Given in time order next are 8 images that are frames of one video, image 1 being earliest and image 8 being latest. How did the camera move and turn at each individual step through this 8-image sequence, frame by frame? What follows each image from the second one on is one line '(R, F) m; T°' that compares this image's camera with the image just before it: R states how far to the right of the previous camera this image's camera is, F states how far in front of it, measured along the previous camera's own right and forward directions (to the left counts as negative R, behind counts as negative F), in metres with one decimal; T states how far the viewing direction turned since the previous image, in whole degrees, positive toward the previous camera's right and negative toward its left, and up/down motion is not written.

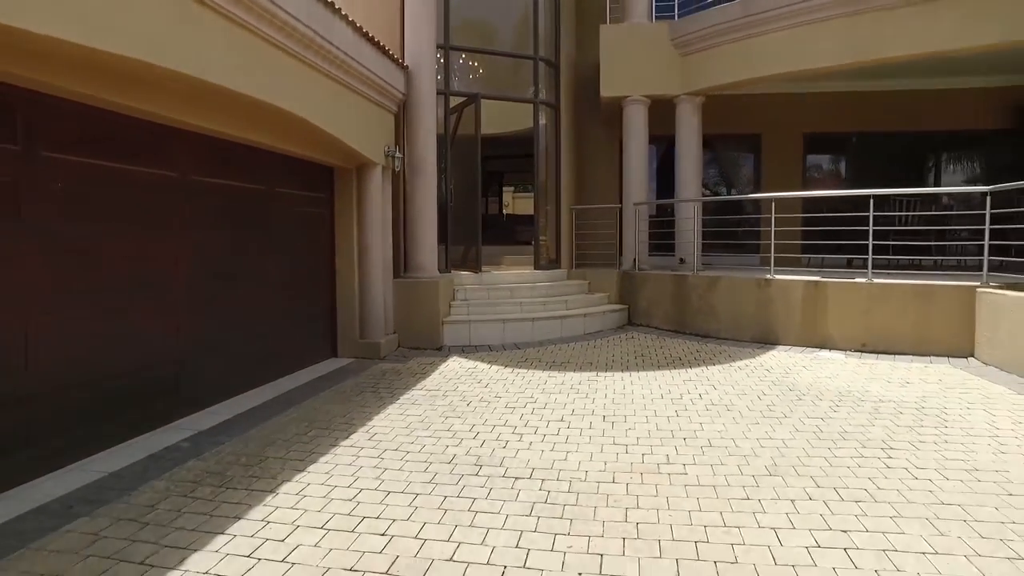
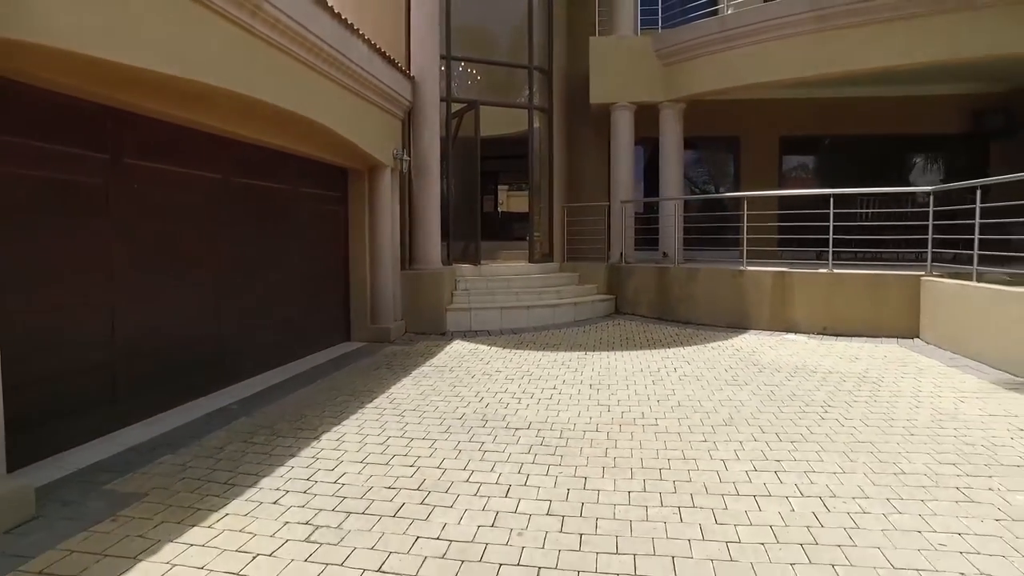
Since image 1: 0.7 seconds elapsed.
(-0.1, -1.0) m; +1°
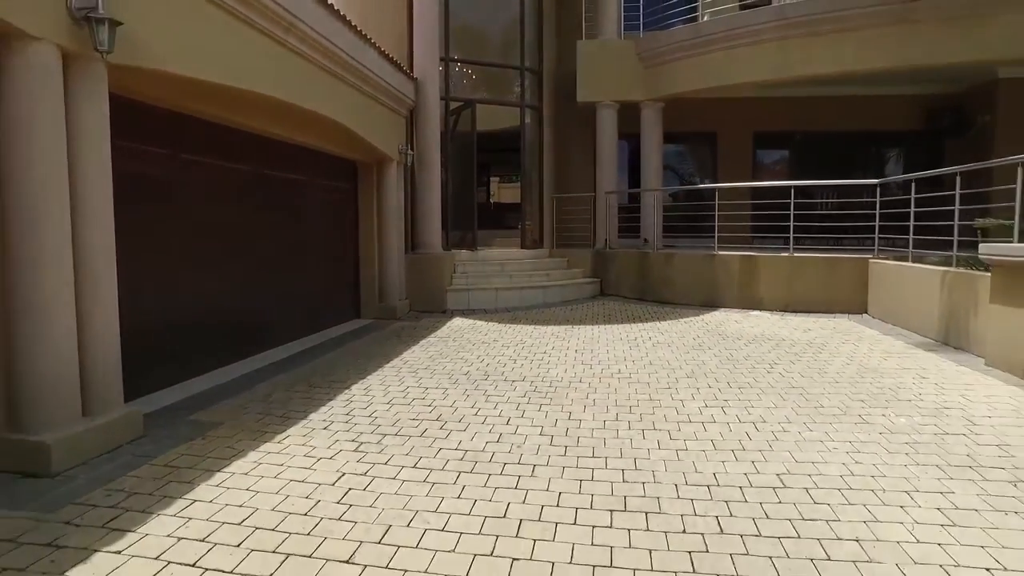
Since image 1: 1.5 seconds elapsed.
(-0.1, -1.1) m; +1°
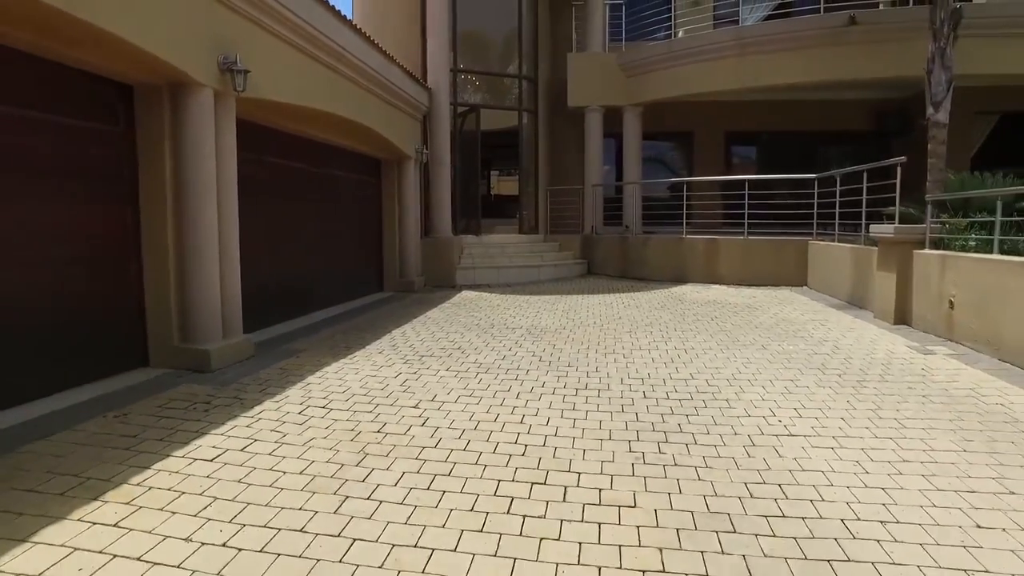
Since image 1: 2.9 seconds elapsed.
(0.0, -2.1) m; 0°
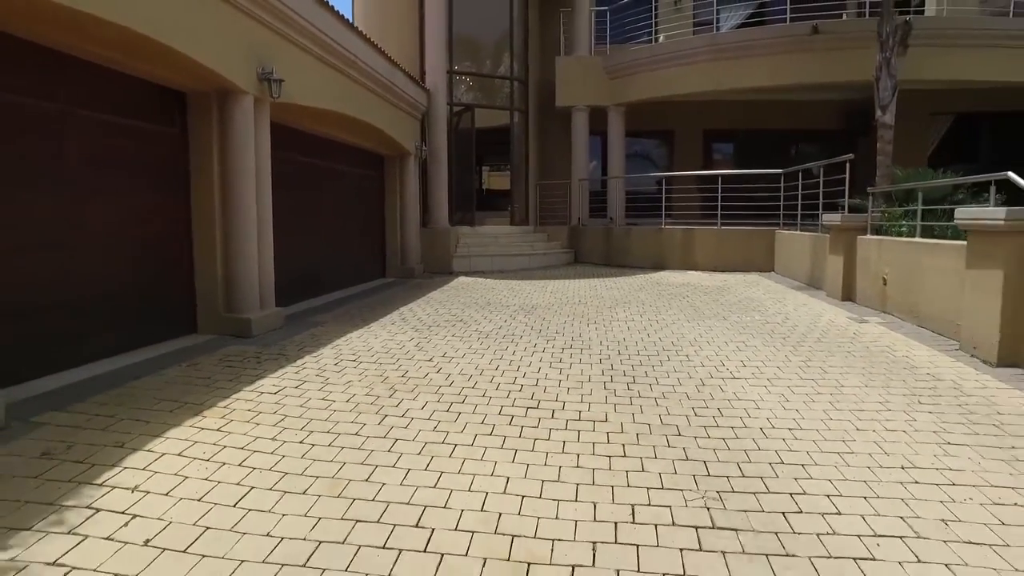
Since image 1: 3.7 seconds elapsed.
(-0.1, -1.1) m; +1°
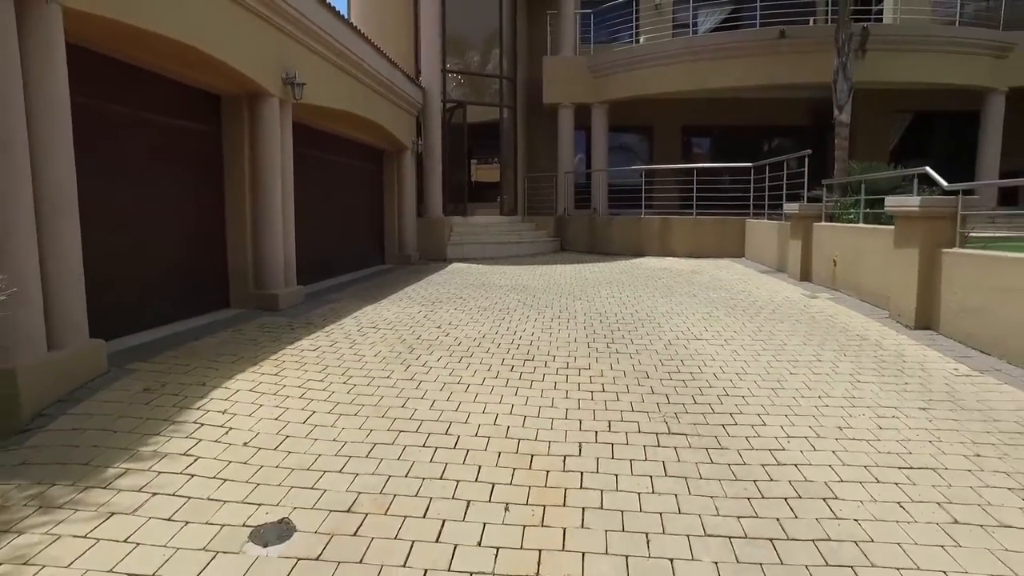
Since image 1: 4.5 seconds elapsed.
(-0.1, -1.0) m; +1°
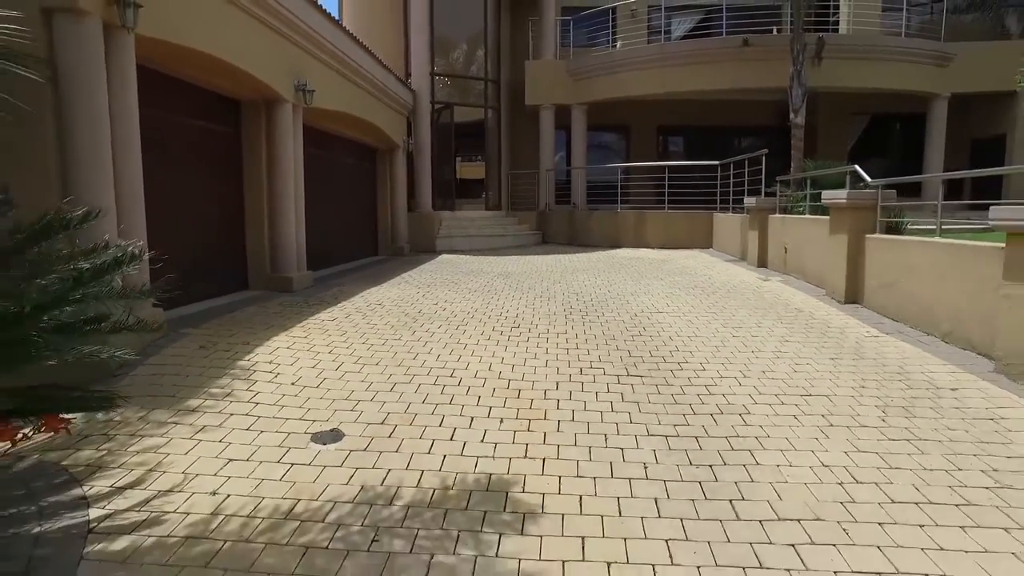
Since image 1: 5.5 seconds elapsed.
(-0.1, -1.1) m; +1°
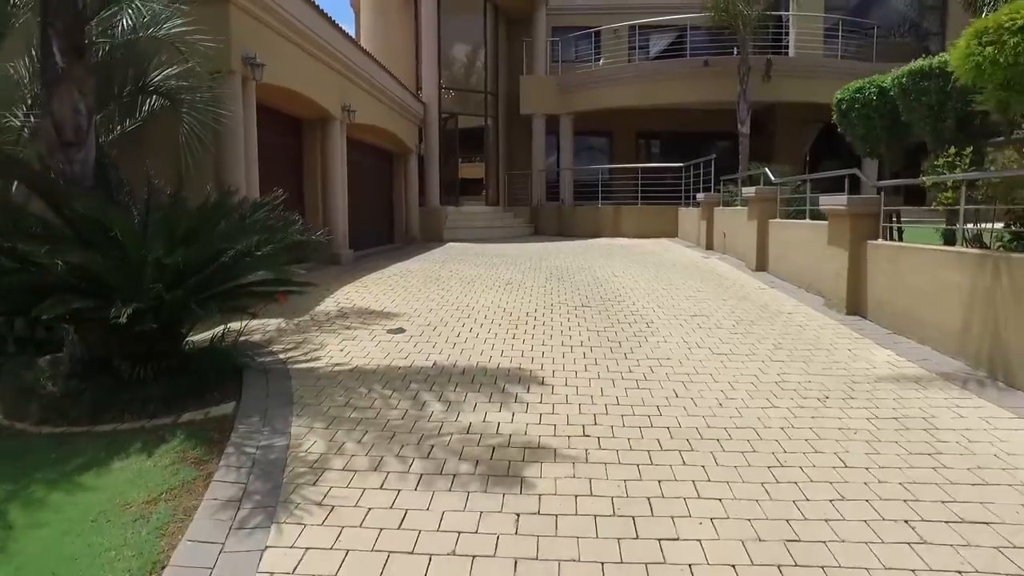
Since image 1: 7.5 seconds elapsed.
(0.0, -2.7) m; 0°
